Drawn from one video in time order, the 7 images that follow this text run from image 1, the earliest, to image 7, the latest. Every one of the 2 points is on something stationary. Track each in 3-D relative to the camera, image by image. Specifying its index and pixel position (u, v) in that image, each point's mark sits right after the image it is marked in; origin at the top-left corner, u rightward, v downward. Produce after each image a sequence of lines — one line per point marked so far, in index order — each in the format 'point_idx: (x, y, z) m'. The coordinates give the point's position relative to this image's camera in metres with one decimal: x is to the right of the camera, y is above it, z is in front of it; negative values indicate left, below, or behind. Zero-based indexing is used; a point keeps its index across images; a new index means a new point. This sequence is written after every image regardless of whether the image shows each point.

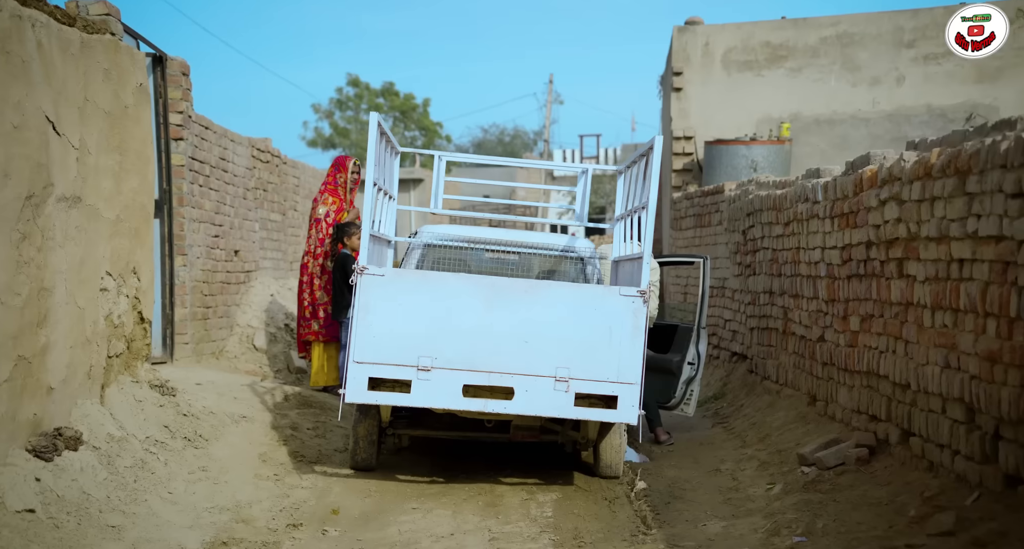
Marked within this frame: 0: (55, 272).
0: (-2.4, 0.0, +5.4) m
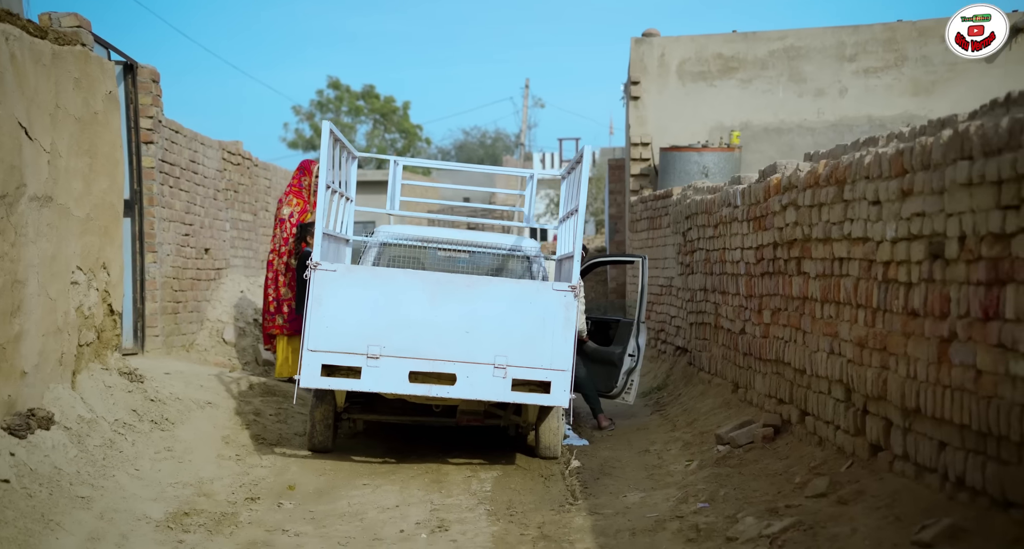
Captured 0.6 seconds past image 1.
0: (-2.8, 0.0, +6.0) m
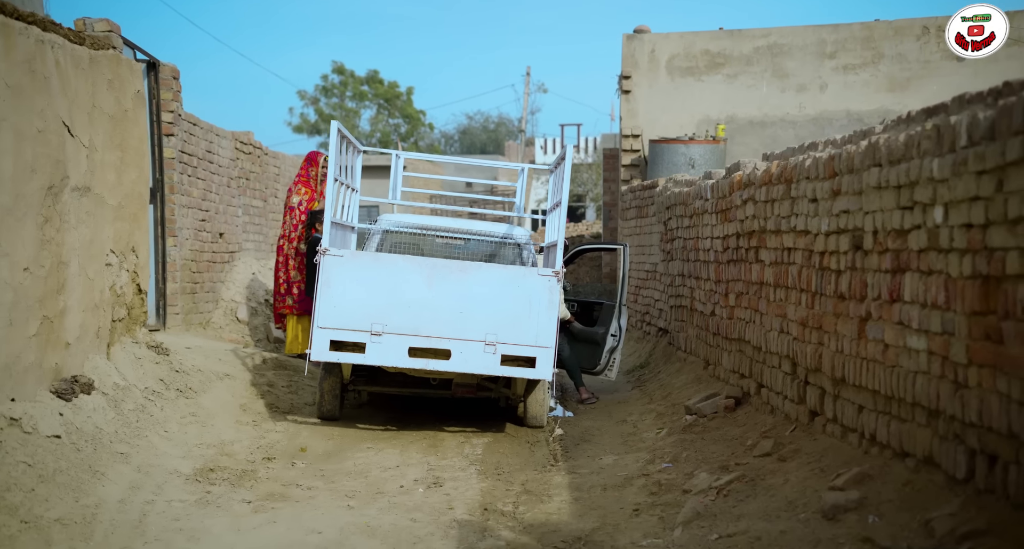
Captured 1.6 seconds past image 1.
0: (-2.9, +0.1, +6.8) m
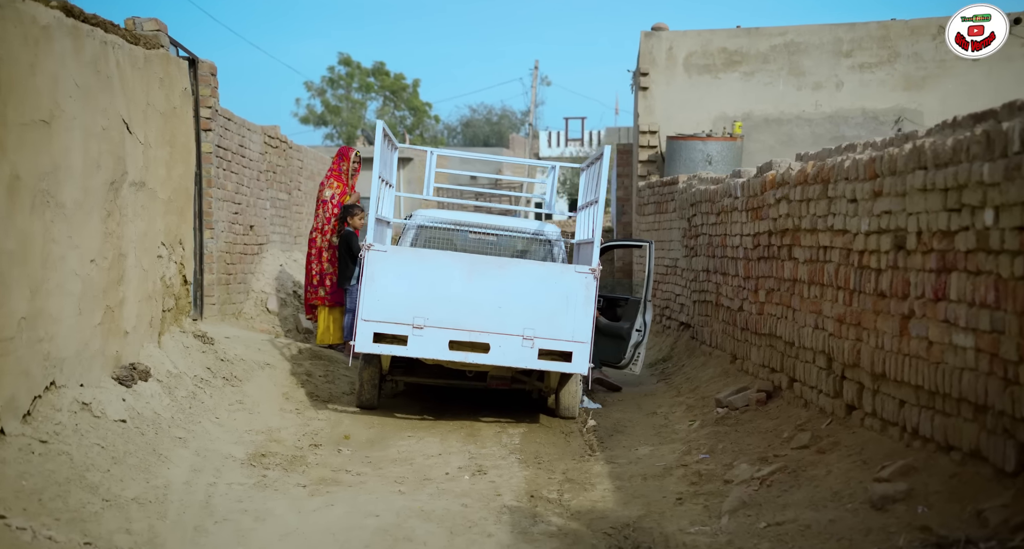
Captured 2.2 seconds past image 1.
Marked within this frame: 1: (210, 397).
0: (-2.6, +0.2, +7.0) m
1: (-2.2, -0.9, +7.5) m
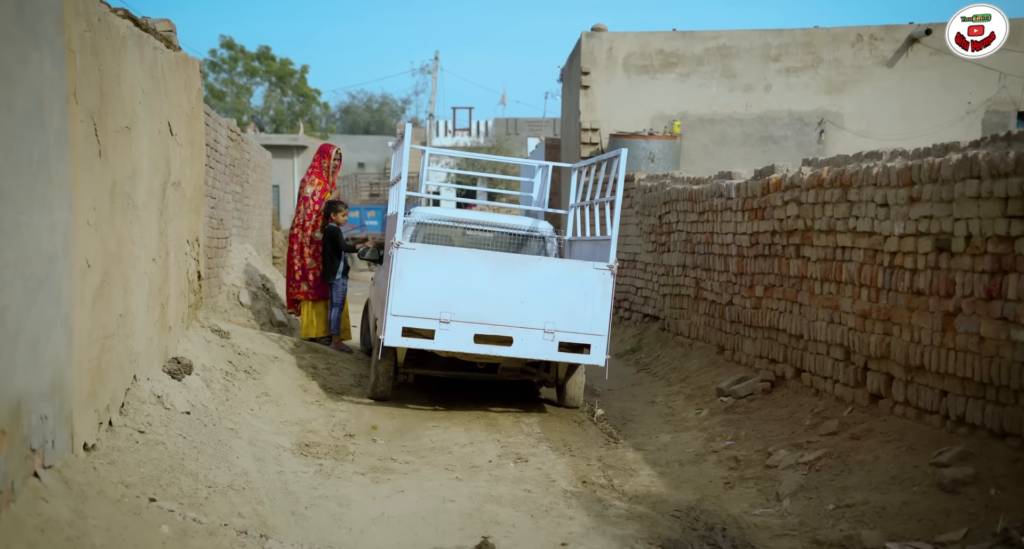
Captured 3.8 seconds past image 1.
0: (-2.3, +0.2, +6.9) m
1: (-2.0, -0.9, +7.6) m
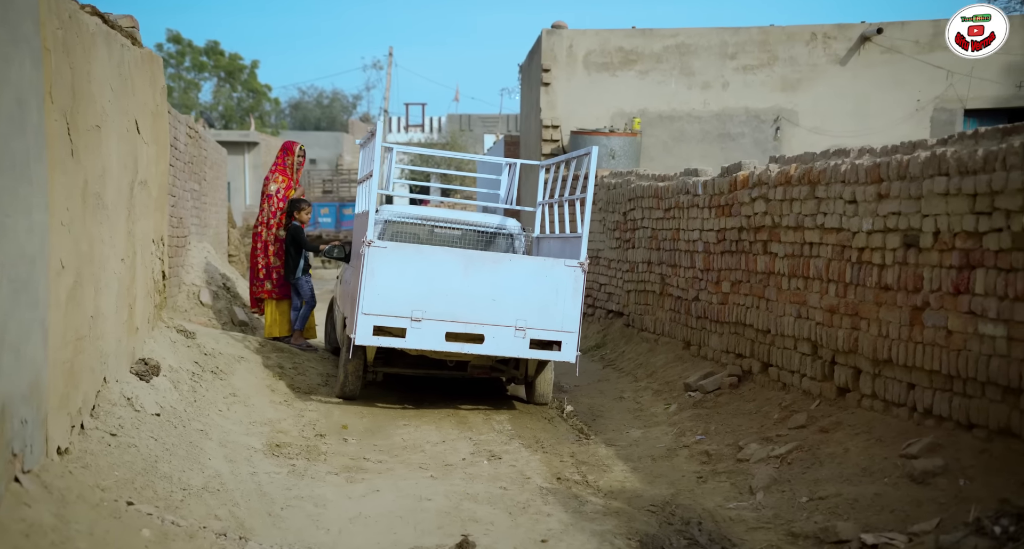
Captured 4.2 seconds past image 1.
0: (-2.5, +0.2, +6.8) m
1: (-2.2, -0.9, +7.5) m
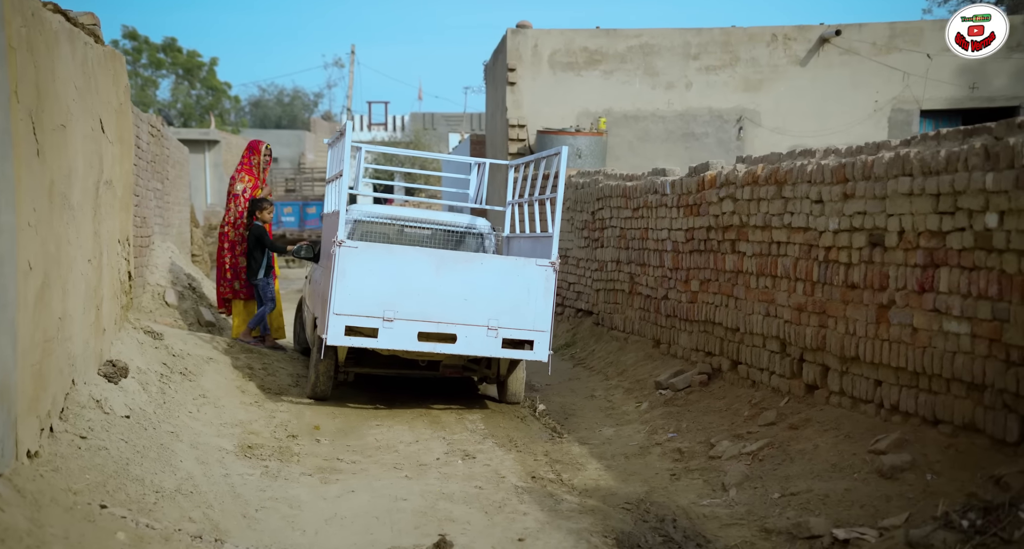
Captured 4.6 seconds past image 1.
0: (-2.7, +0.2, +6.8) m
1: (-2.4, -0.9, +7.4) m
